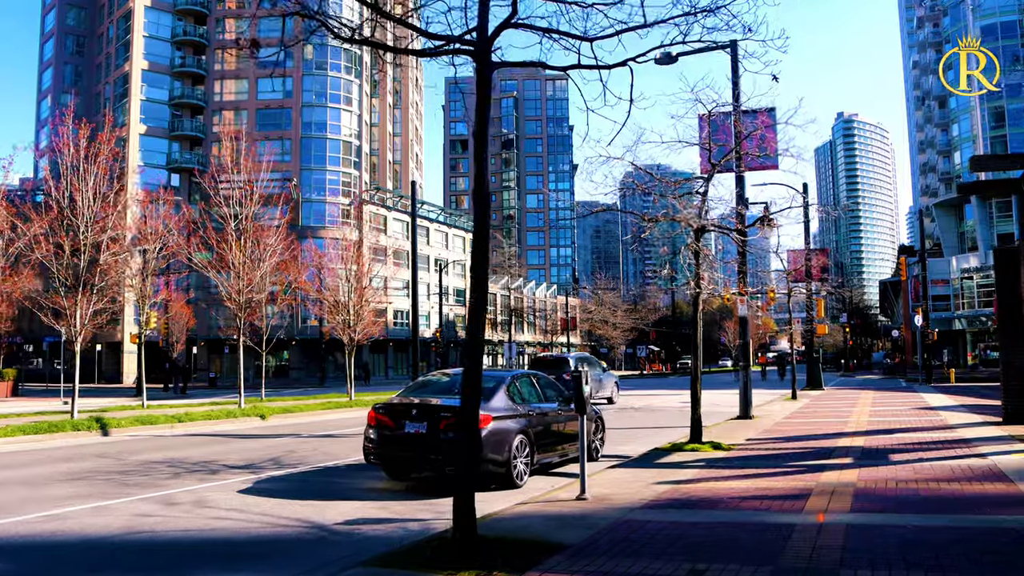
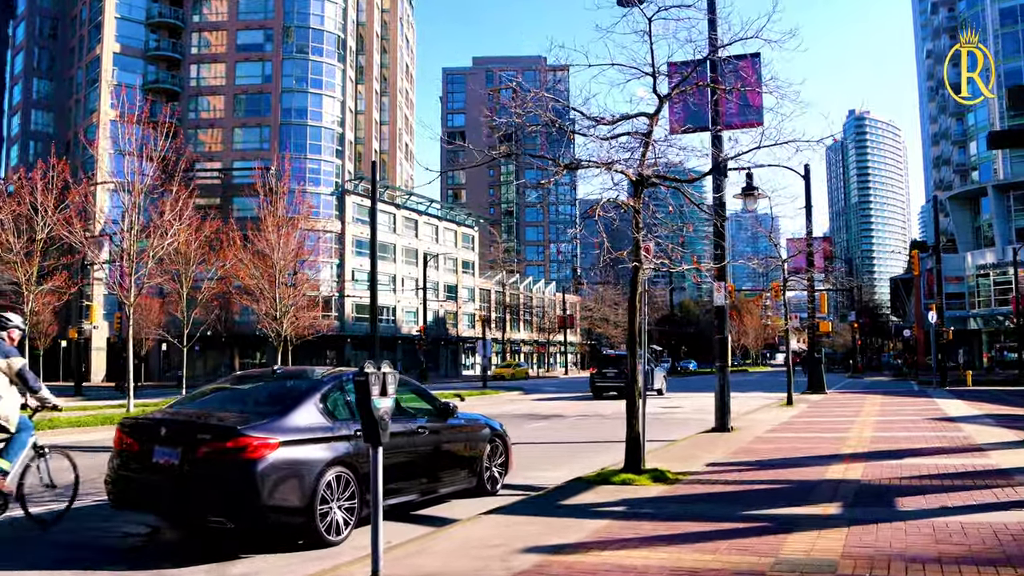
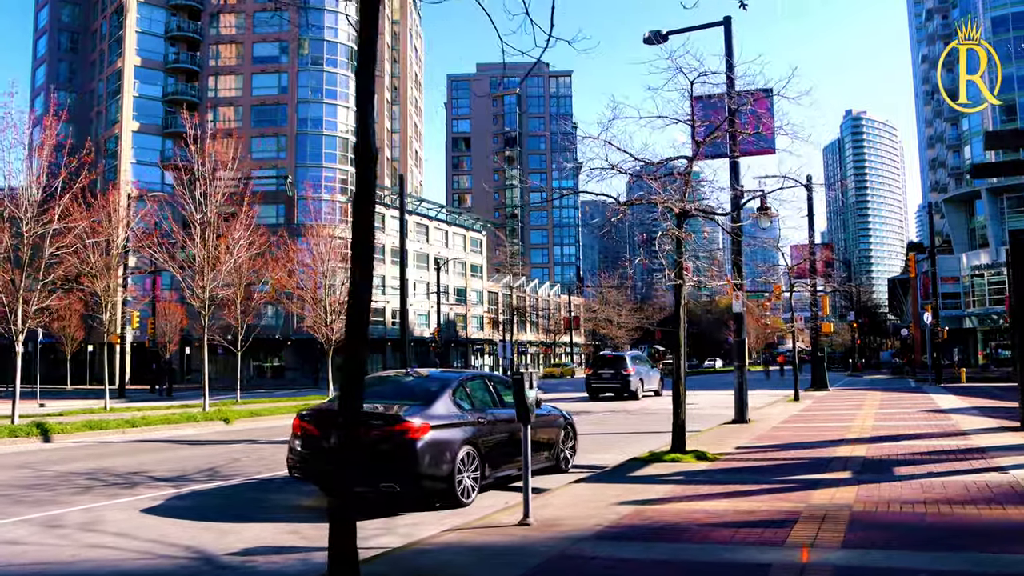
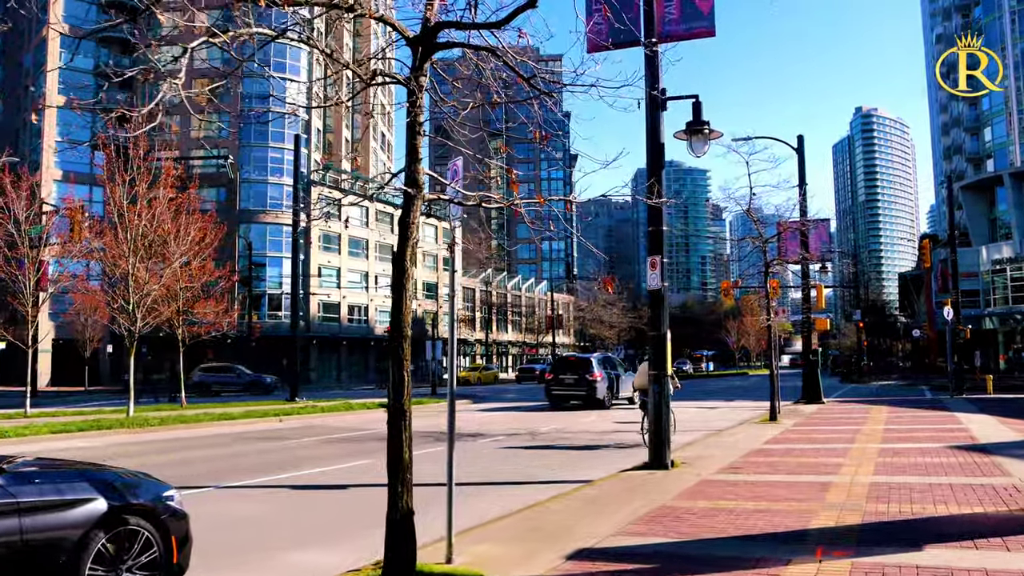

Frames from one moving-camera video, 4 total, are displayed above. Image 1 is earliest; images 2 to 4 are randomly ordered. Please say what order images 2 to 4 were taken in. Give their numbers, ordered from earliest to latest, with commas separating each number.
3, 2, 4
